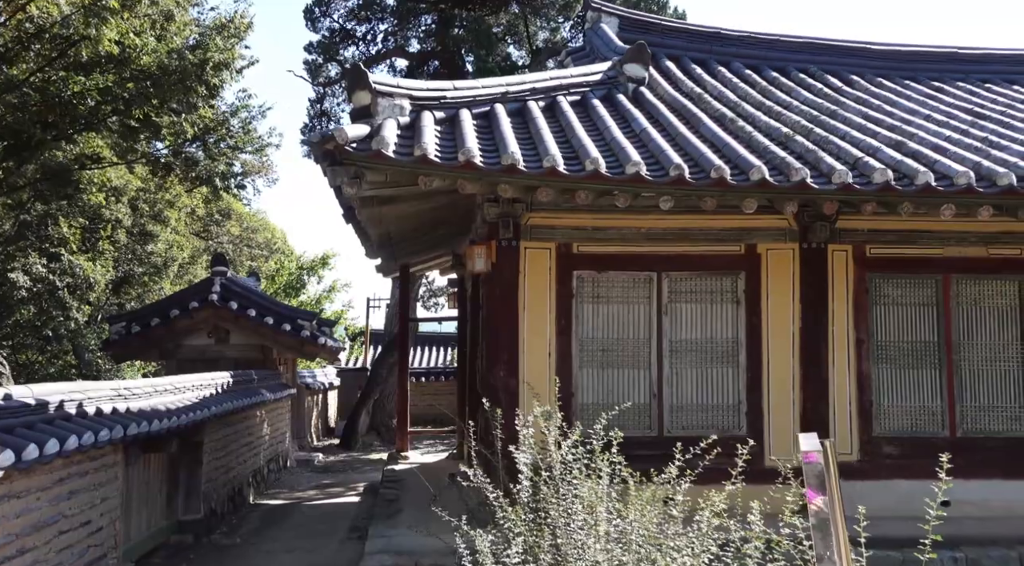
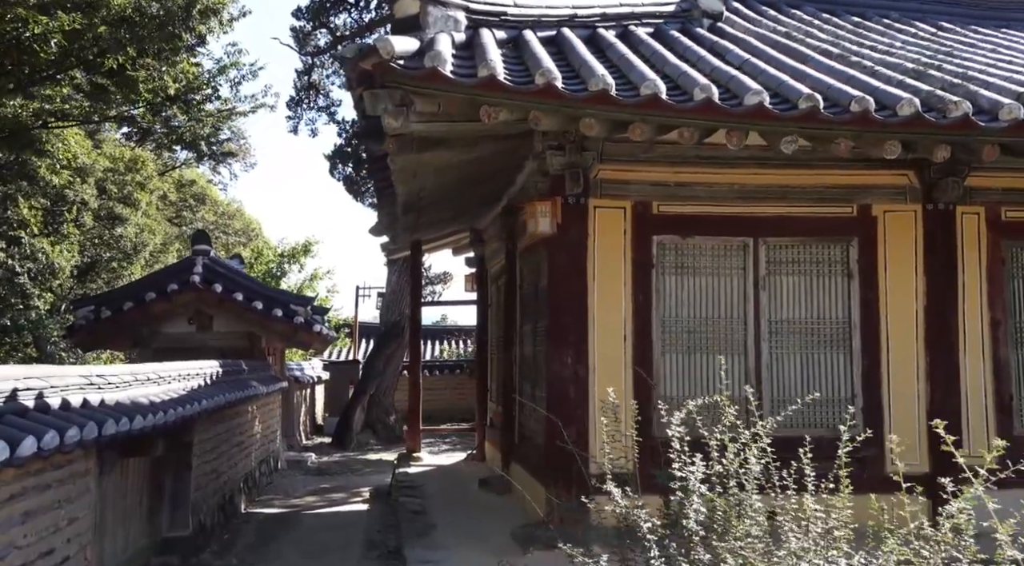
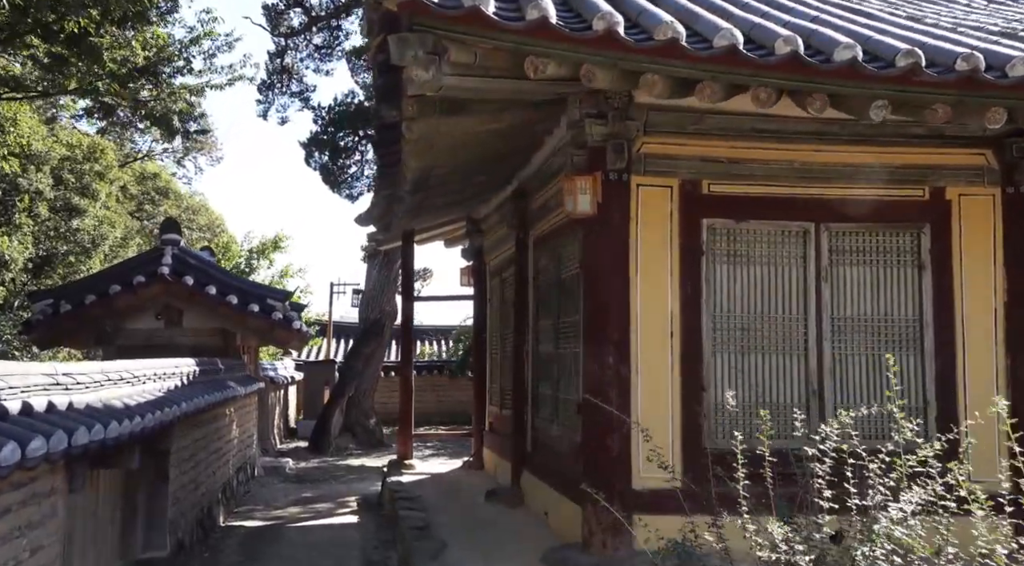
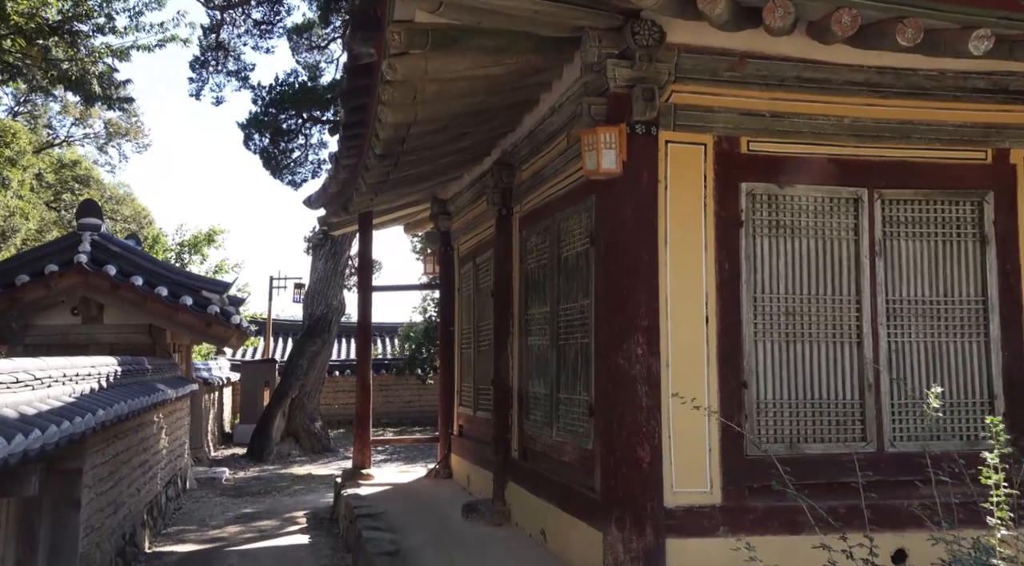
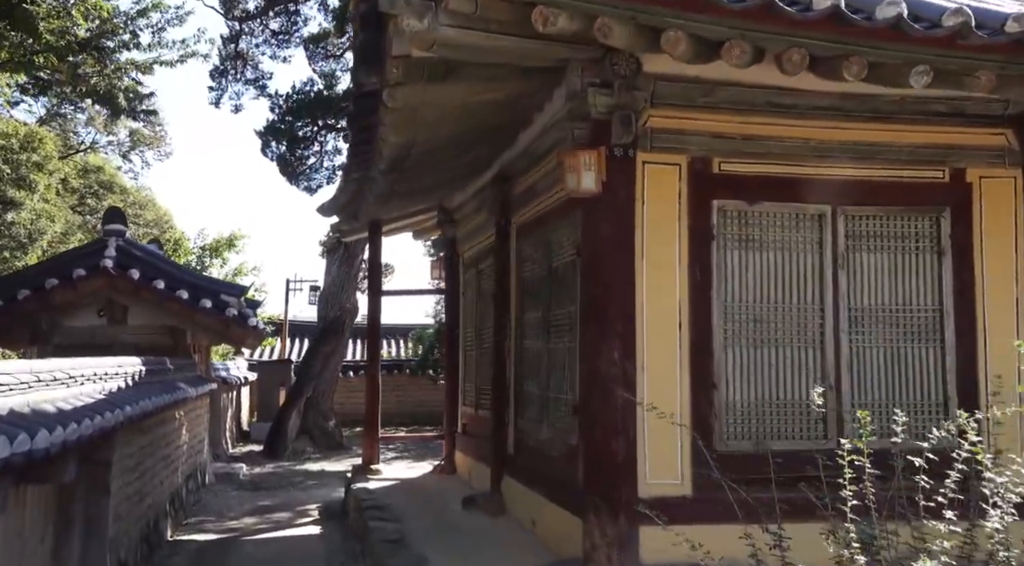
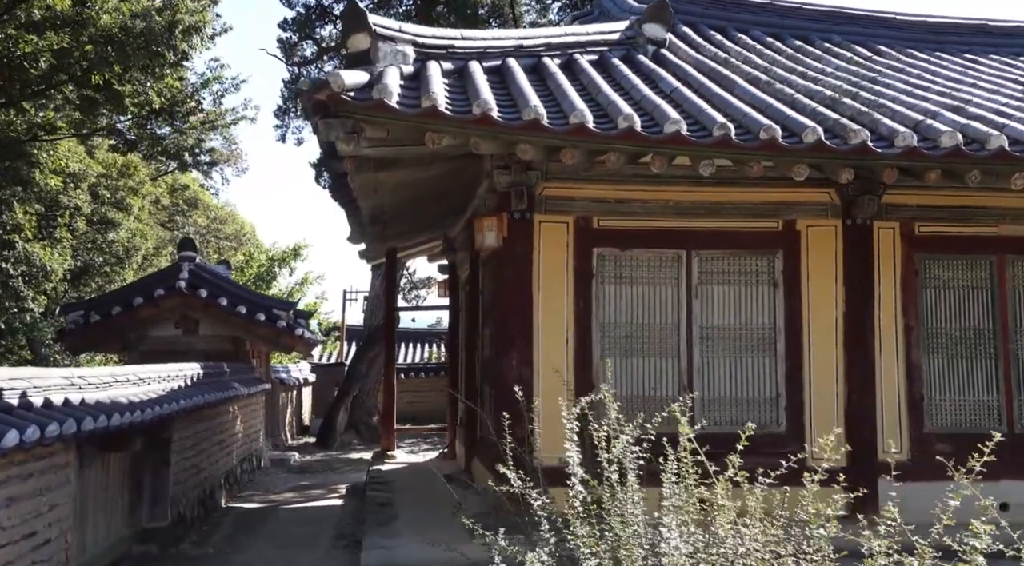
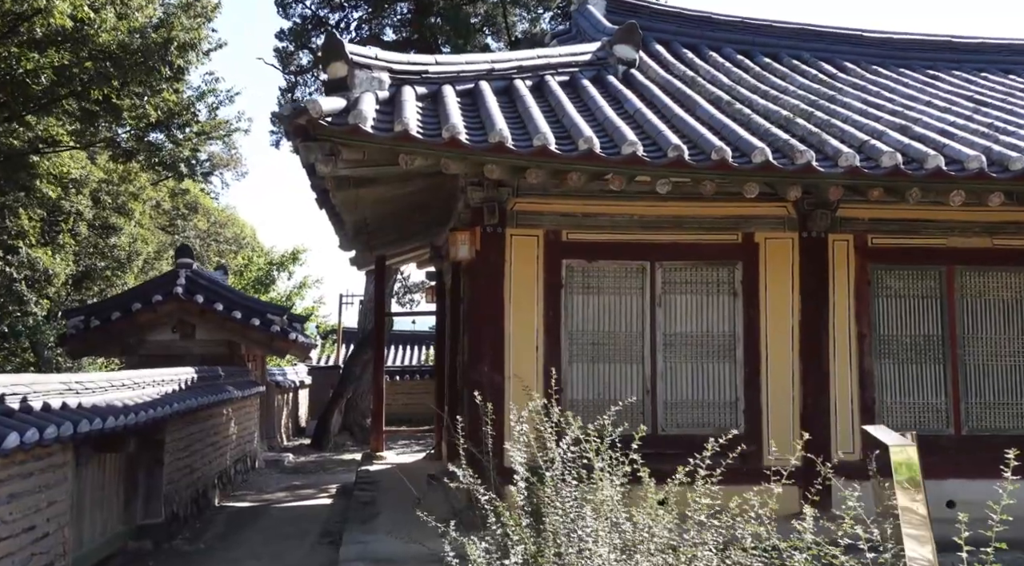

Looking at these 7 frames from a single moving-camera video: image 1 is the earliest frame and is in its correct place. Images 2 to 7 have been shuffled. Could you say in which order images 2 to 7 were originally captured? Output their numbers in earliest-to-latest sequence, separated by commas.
7, 6, 2, 3, 5, 4
